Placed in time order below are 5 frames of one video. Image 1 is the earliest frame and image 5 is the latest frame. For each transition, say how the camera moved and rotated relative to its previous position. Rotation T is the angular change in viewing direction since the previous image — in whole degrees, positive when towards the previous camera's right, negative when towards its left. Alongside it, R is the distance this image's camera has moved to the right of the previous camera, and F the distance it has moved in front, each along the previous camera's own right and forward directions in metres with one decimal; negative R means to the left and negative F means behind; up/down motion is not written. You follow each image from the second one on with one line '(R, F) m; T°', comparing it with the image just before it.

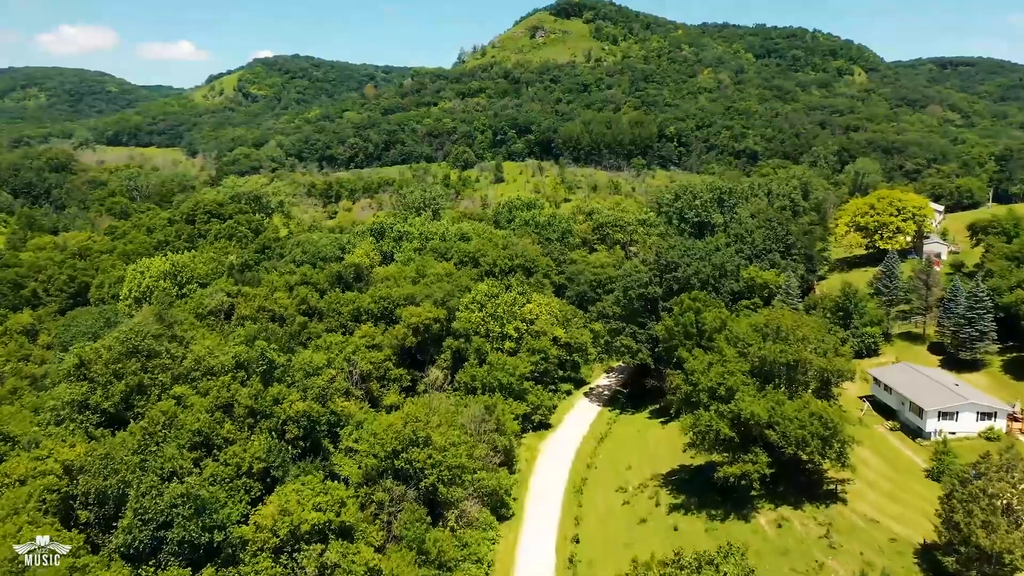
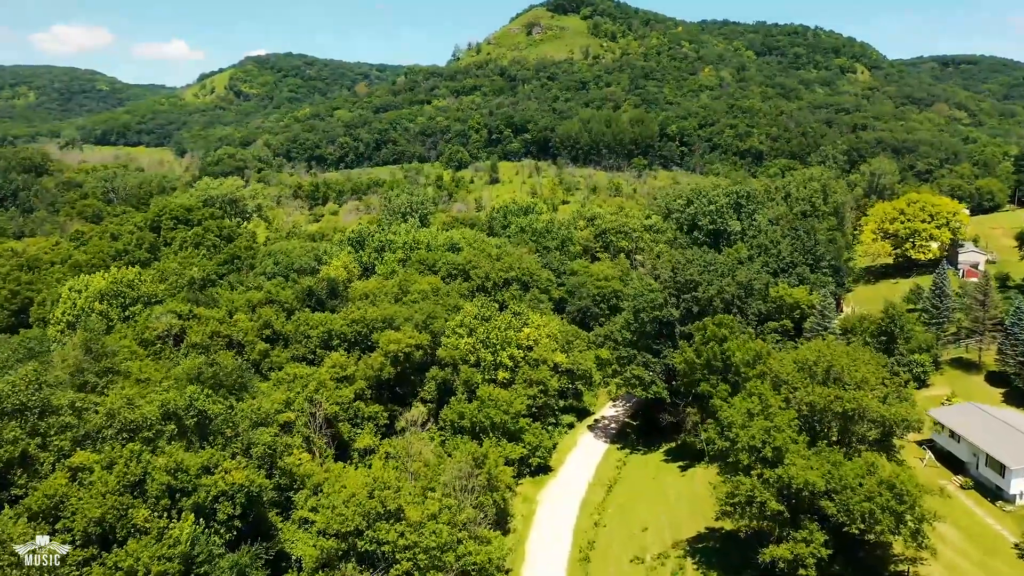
(+0.2, +8.4) m; 0°
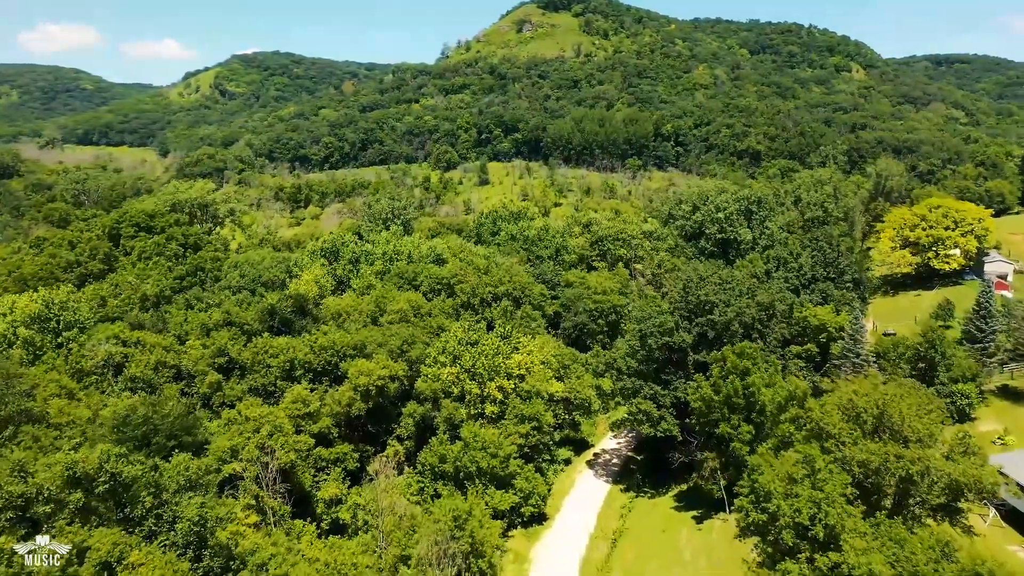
(+0.2, +6.8) m; +1°
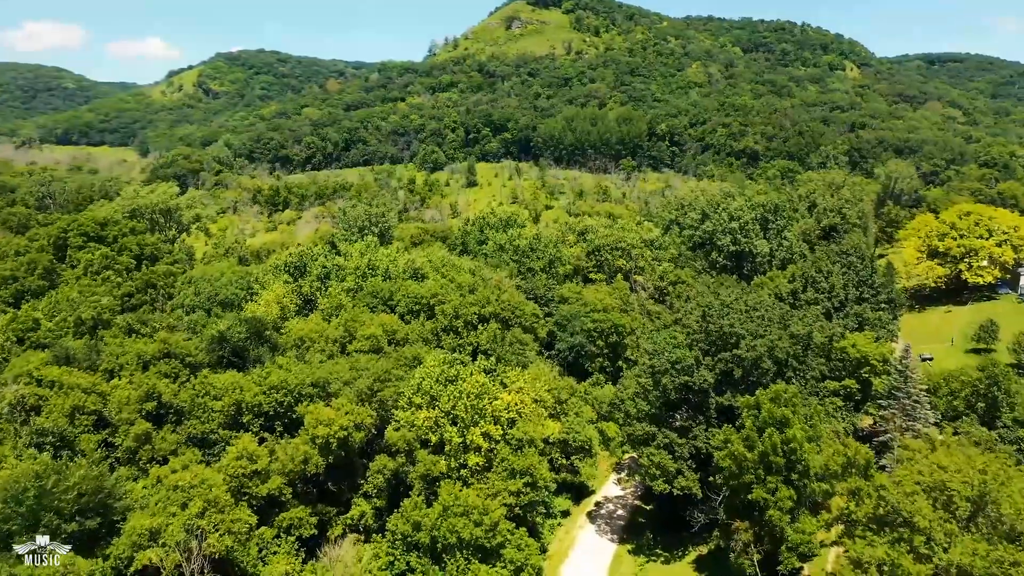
(+0.1, +7.6) m; +1°
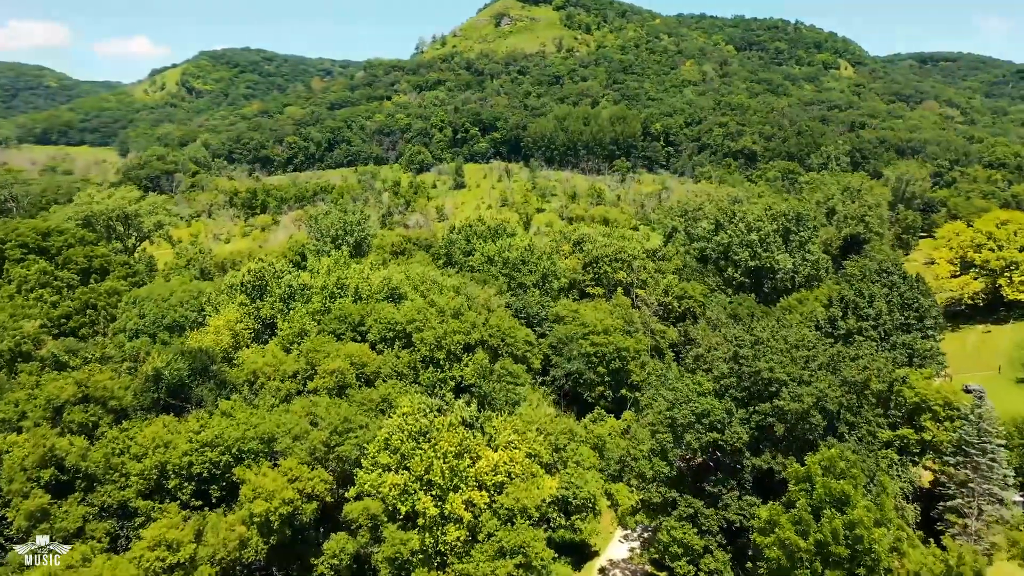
(+0.1, +7.5) m; +1°
